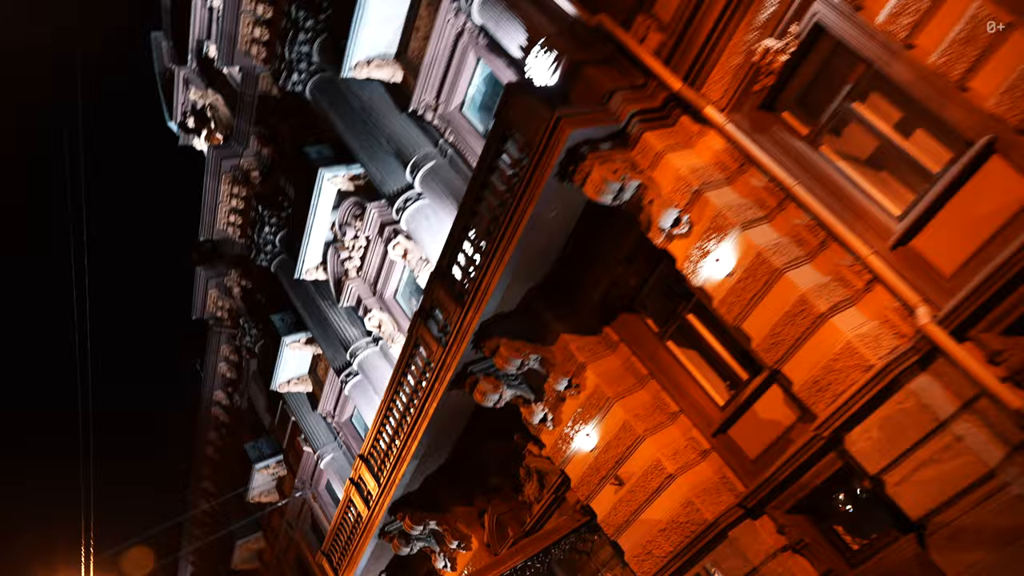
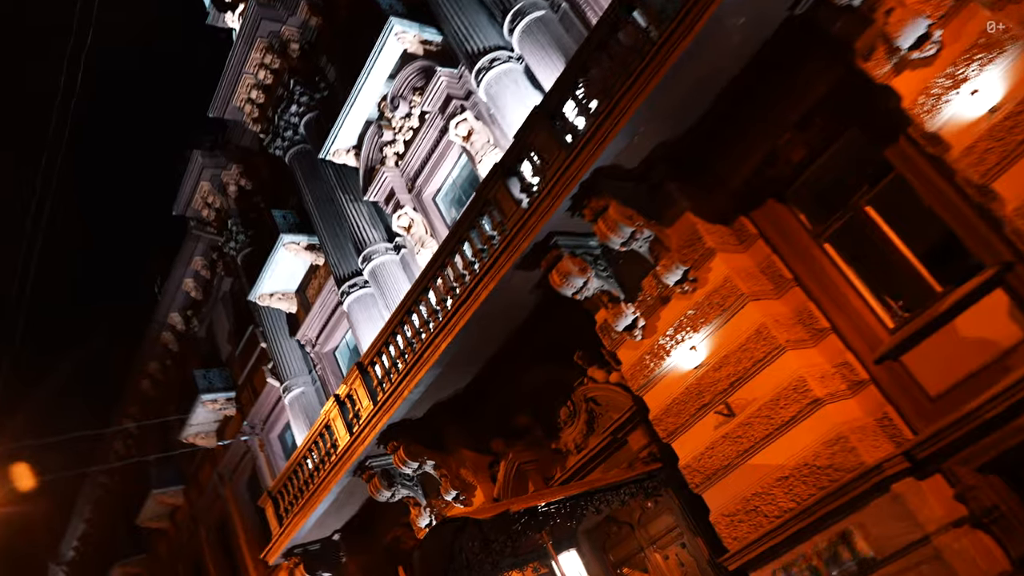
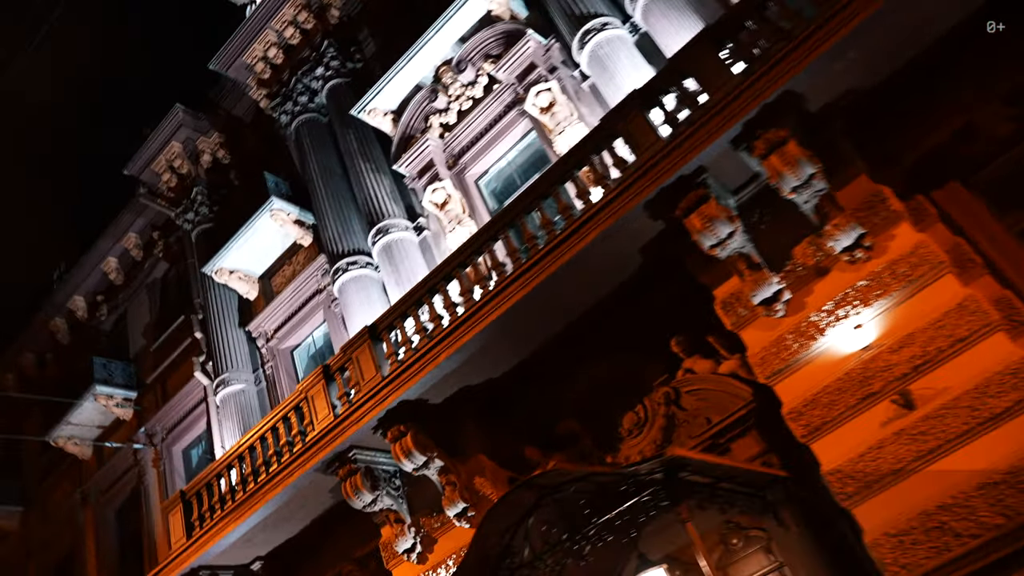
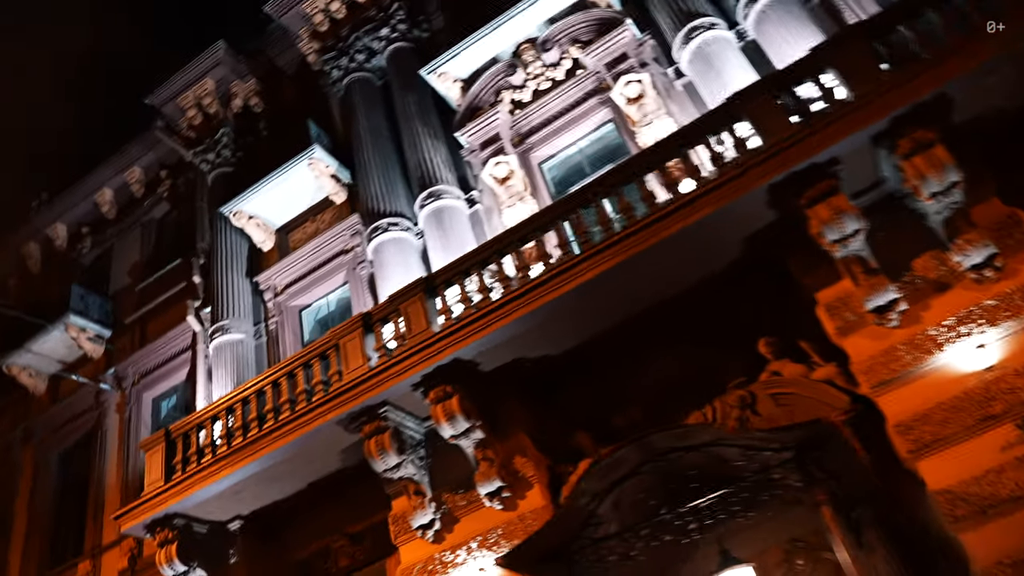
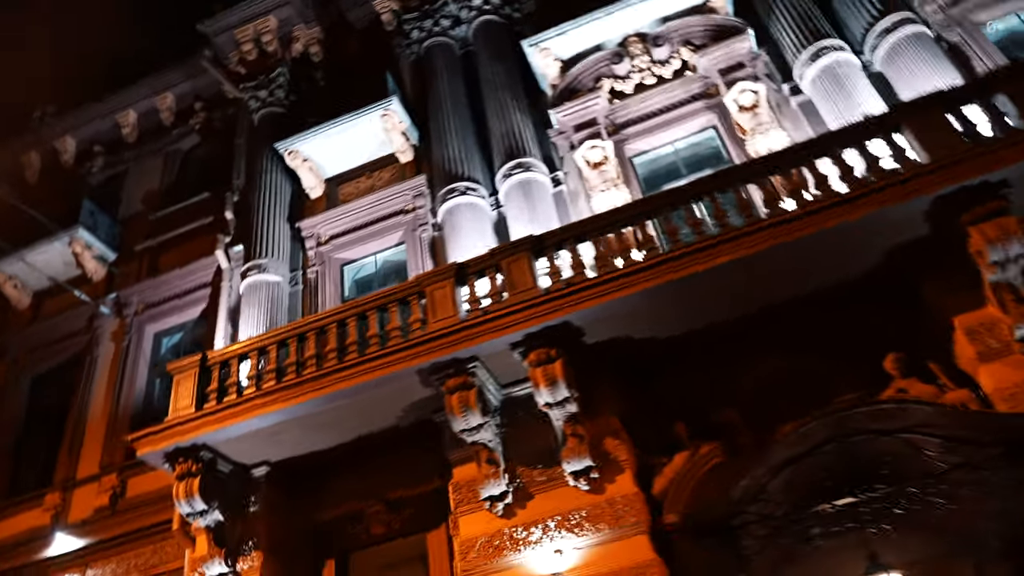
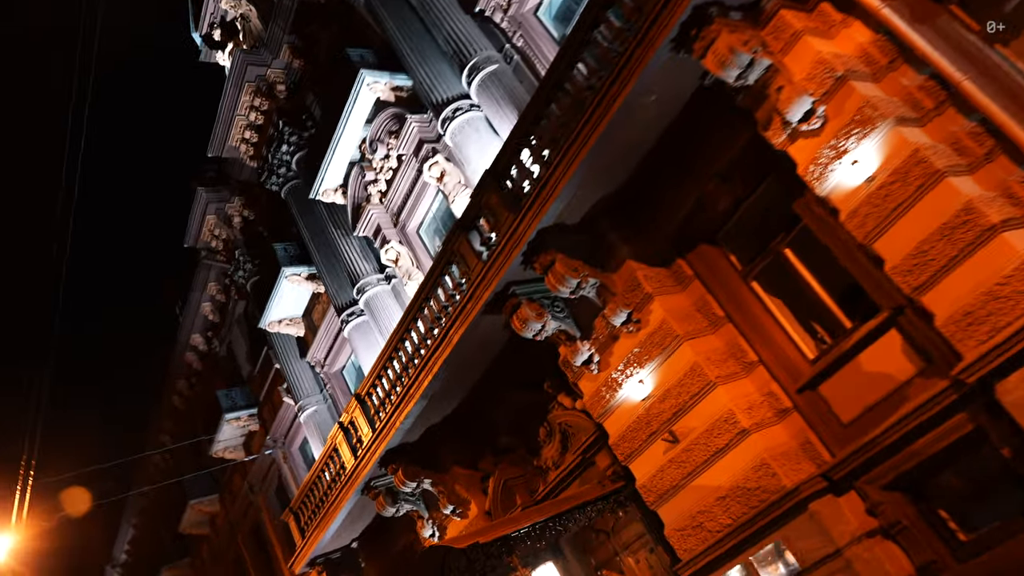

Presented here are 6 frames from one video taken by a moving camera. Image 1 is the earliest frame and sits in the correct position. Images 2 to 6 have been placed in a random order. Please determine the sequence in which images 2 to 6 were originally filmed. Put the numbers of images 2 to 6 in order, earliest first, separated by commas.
6, 2, 3, 4, 5
